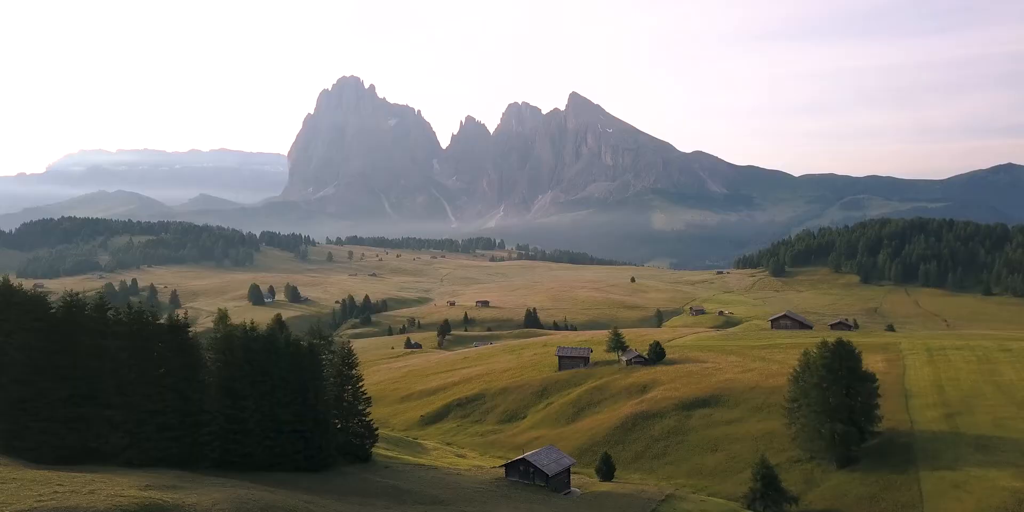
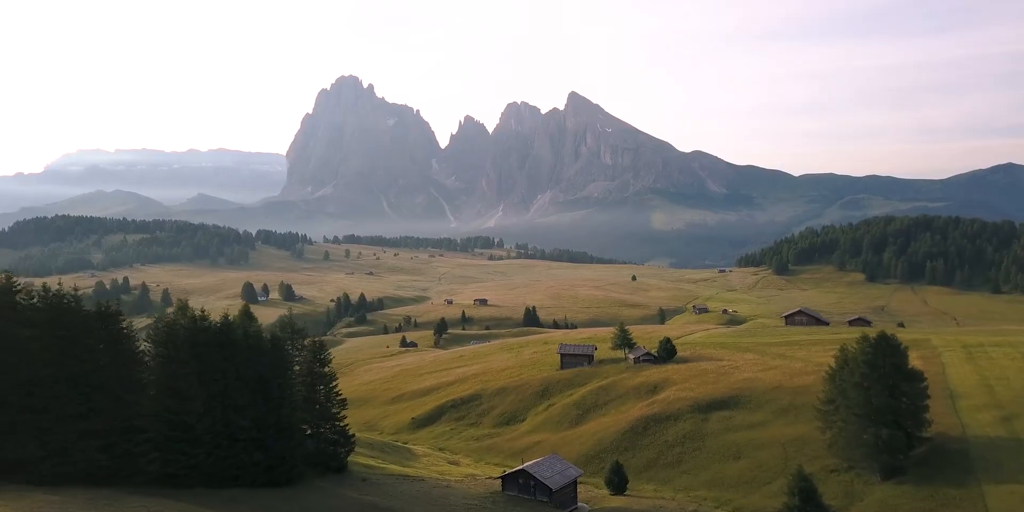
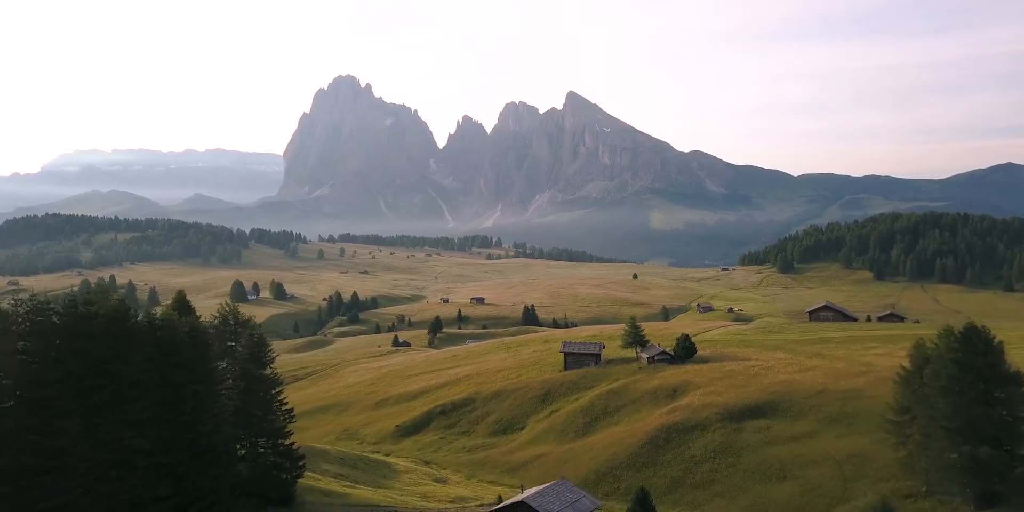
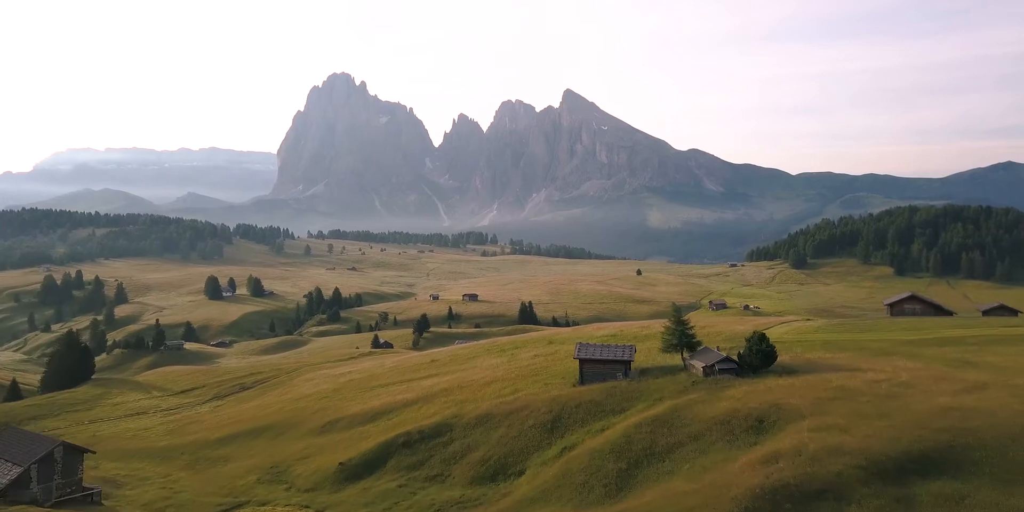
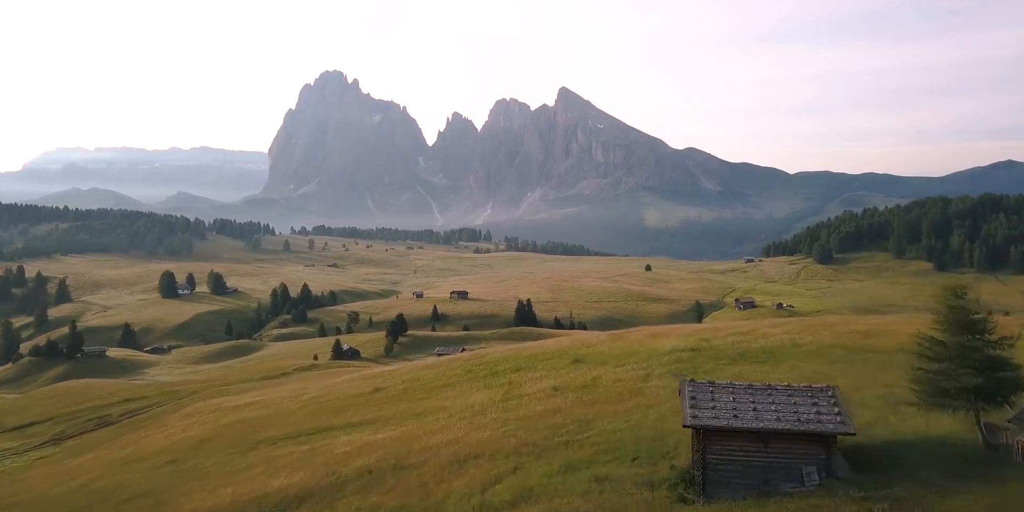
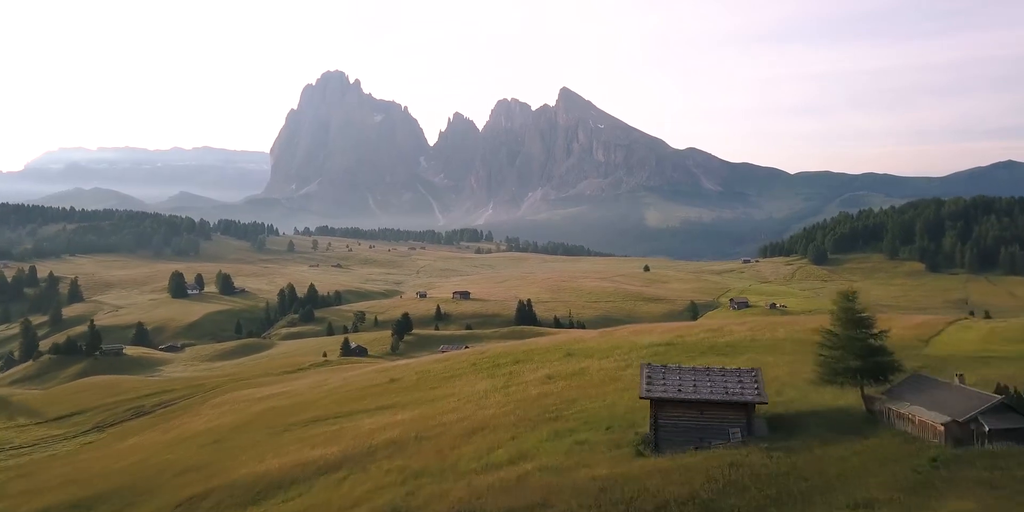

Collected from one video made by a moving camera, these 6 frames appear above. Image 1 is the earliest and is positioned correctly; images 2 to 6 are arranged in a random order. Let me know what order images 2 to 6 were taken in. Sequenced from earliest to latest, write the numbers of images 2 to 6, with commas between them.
2, 3, 4, 6, 5
